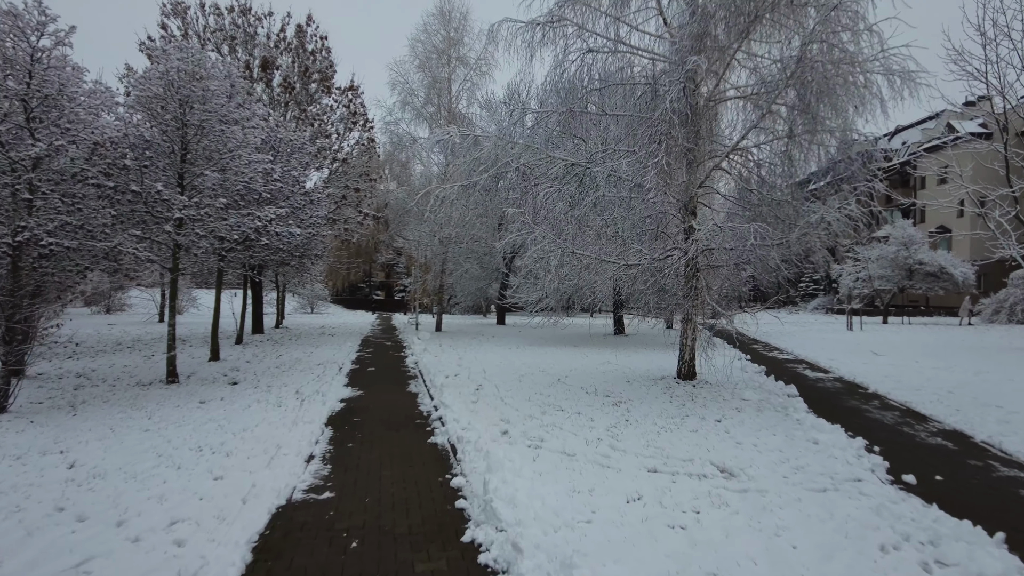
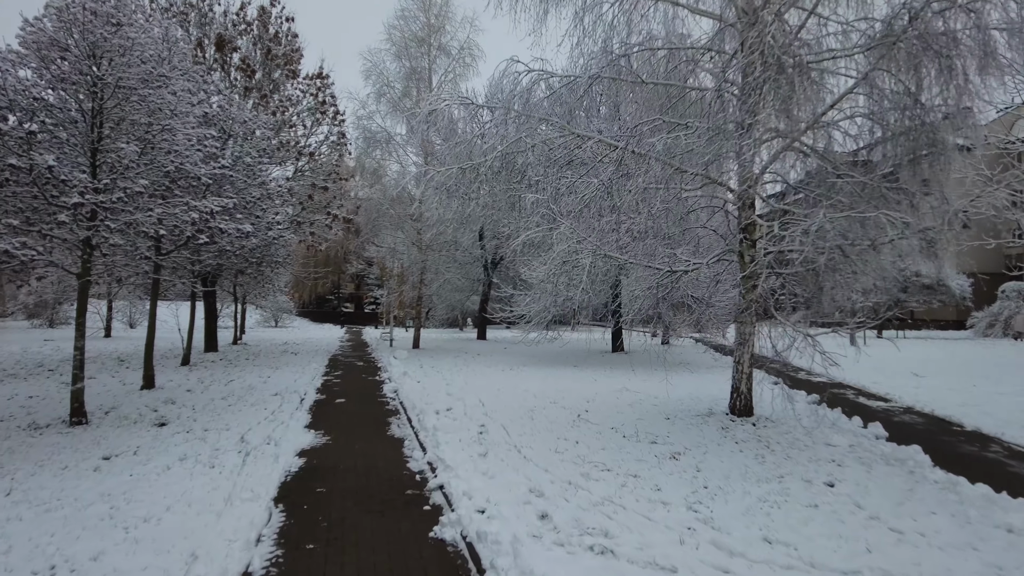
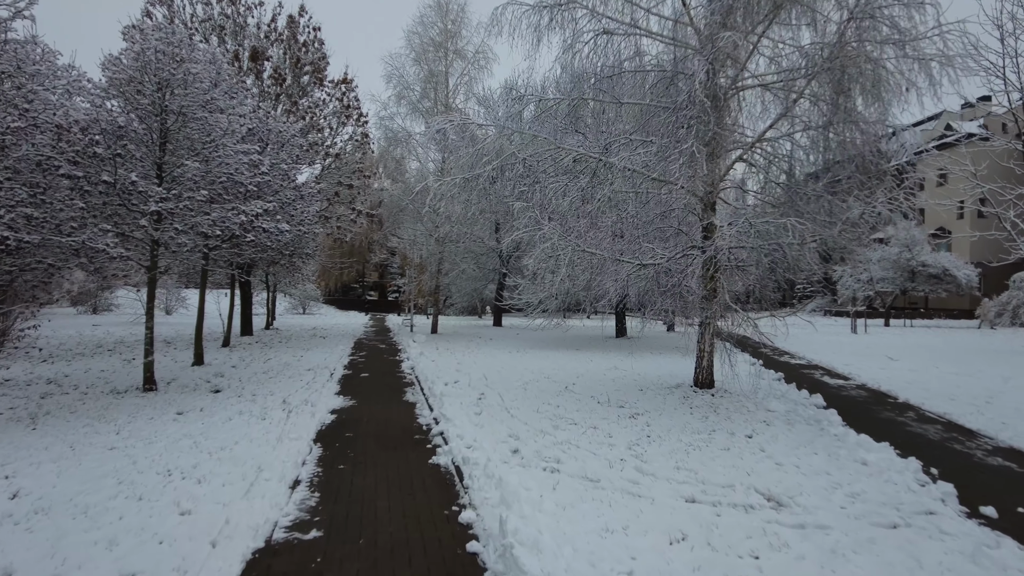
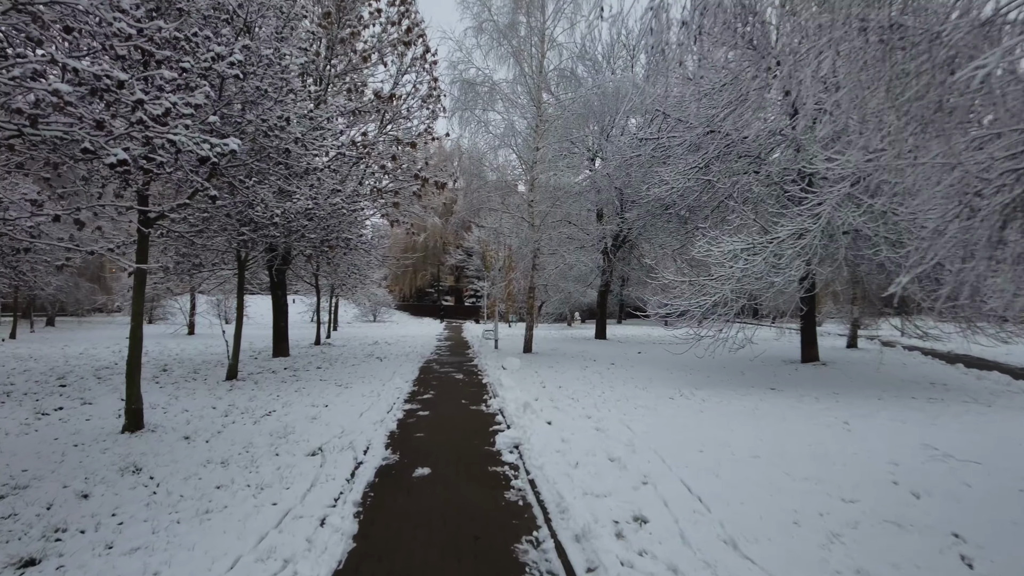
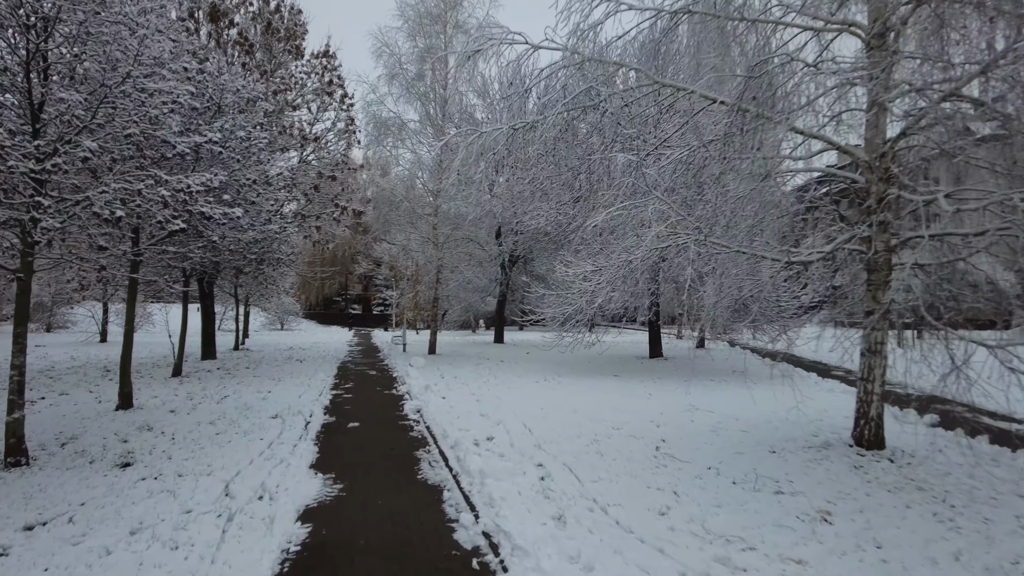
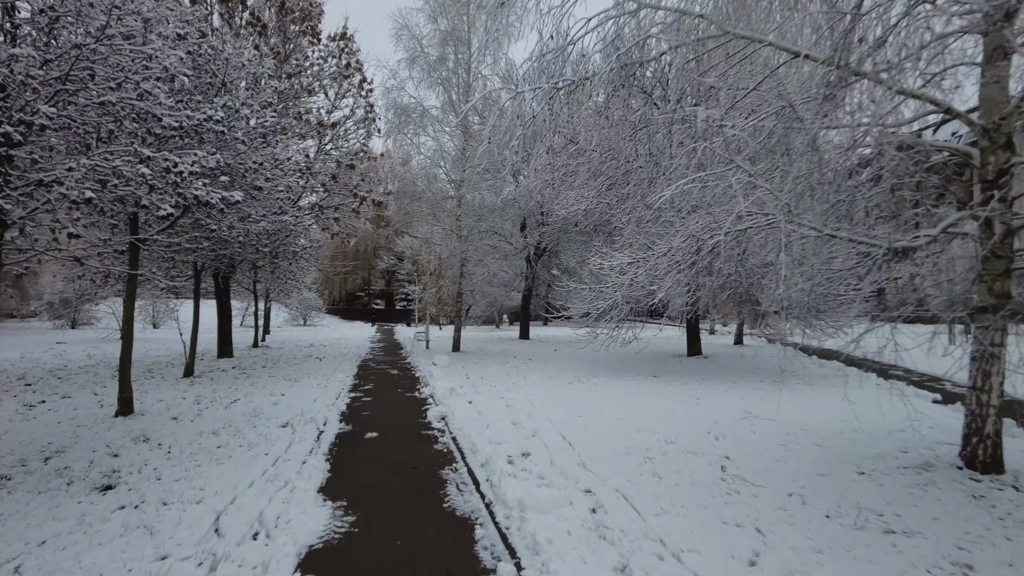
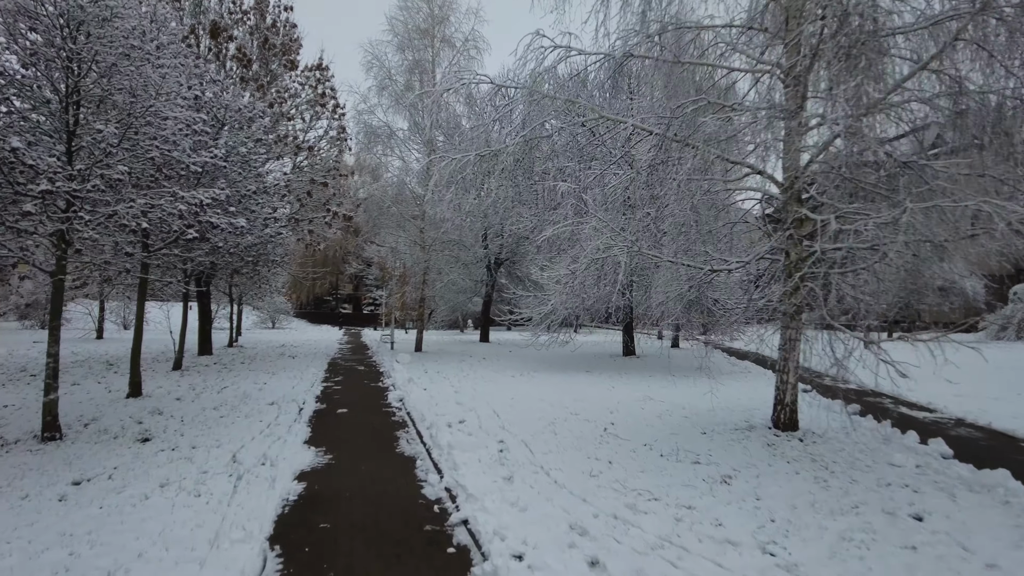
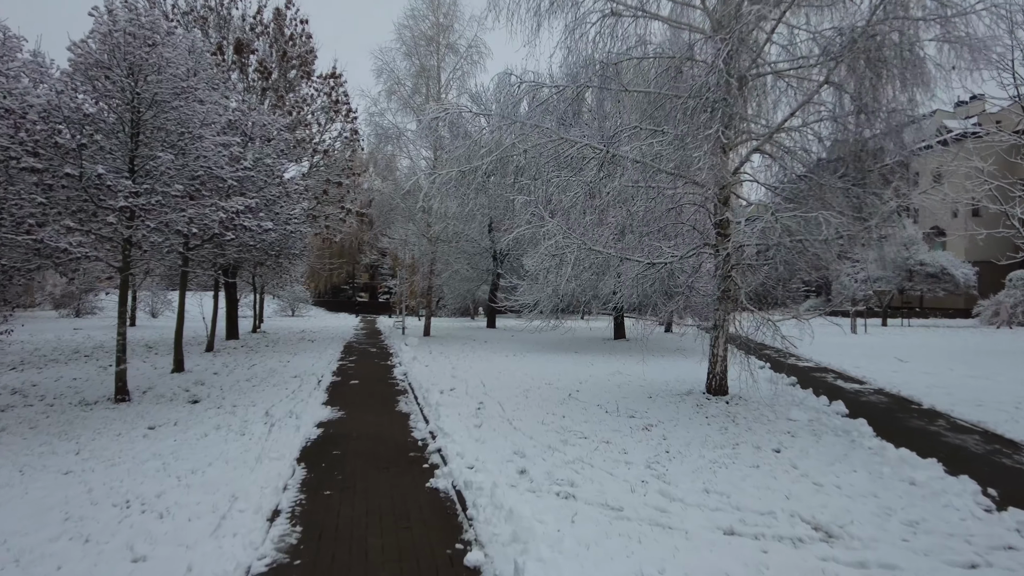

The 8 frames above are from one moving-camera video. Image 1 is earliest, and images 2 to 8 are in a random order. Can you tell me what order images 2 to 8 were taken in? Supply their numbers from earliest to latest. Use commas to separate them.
3, 8, 2, 7, 5, 6, 4
